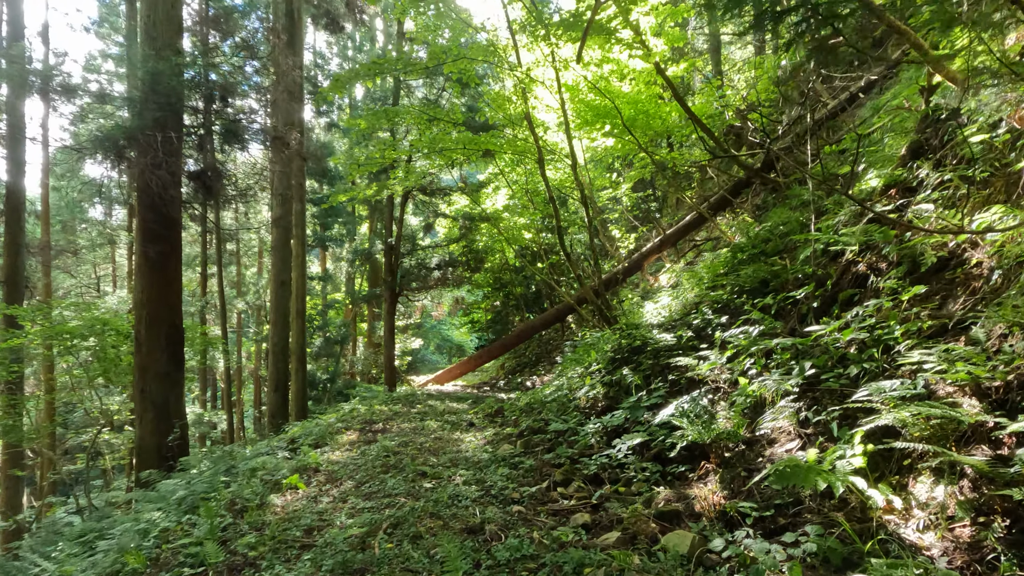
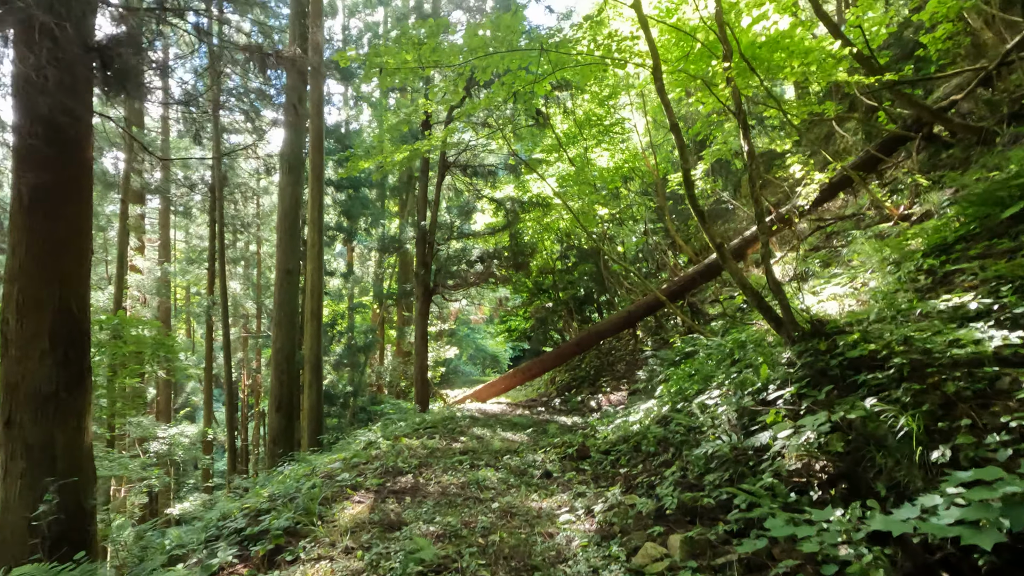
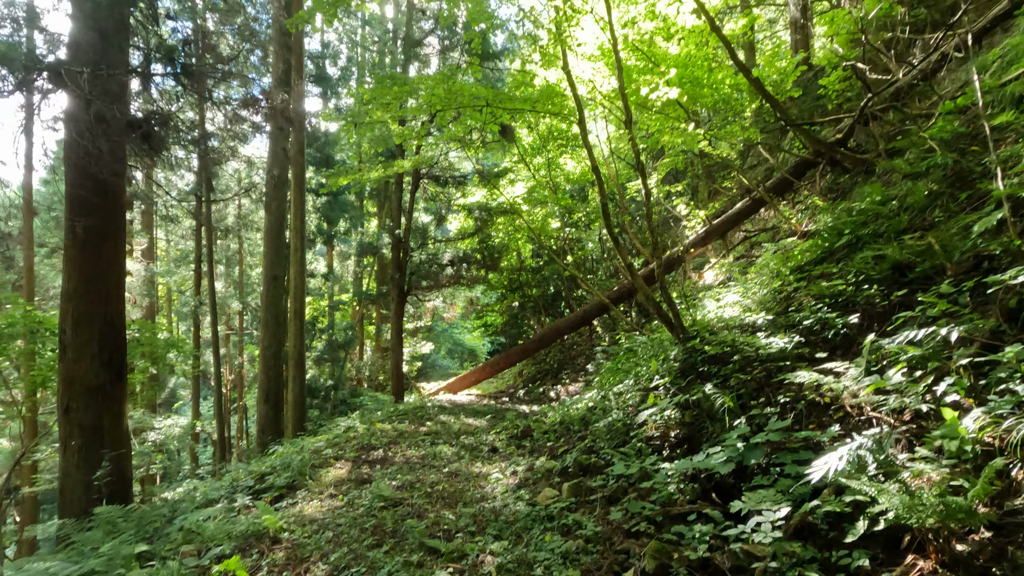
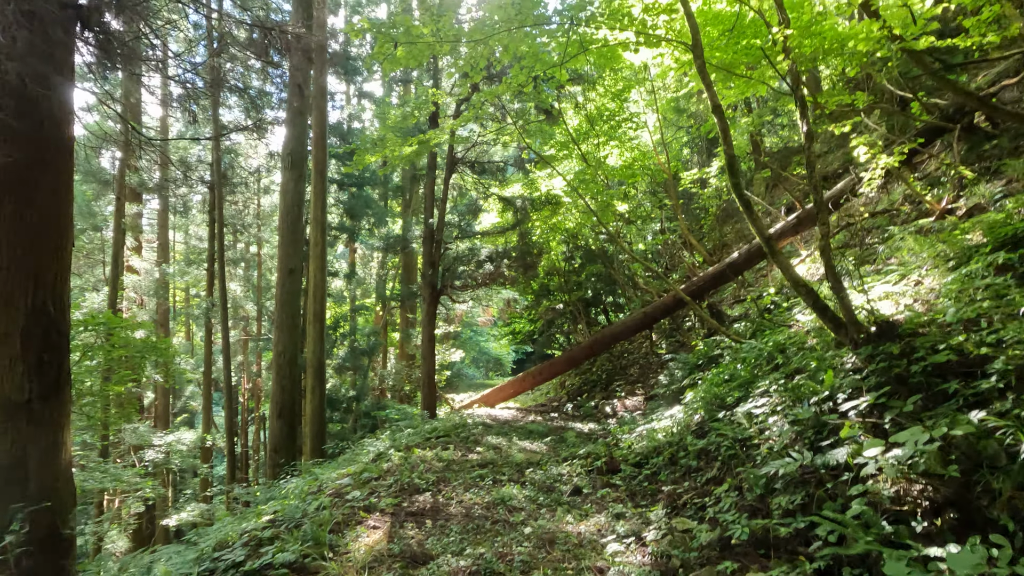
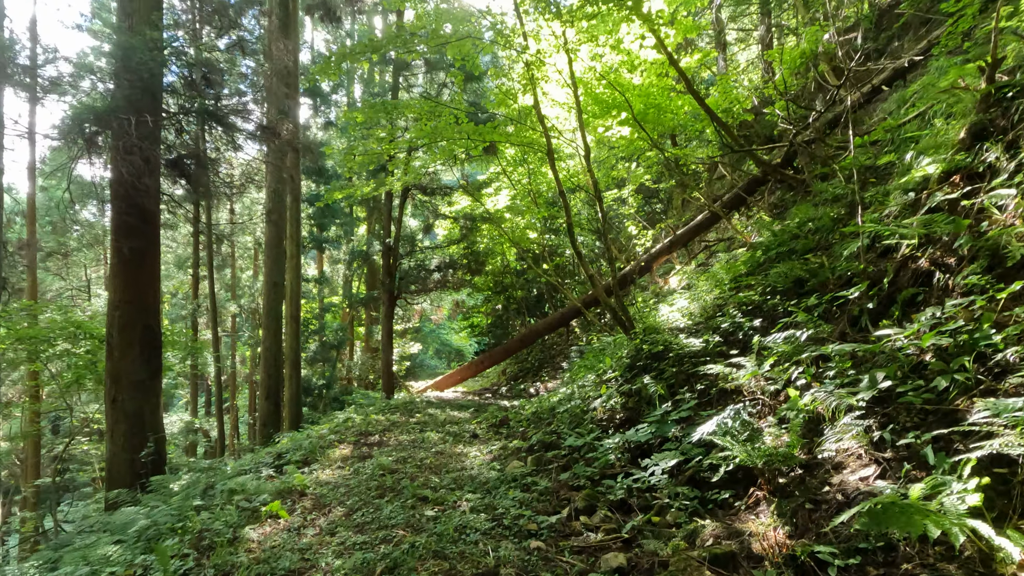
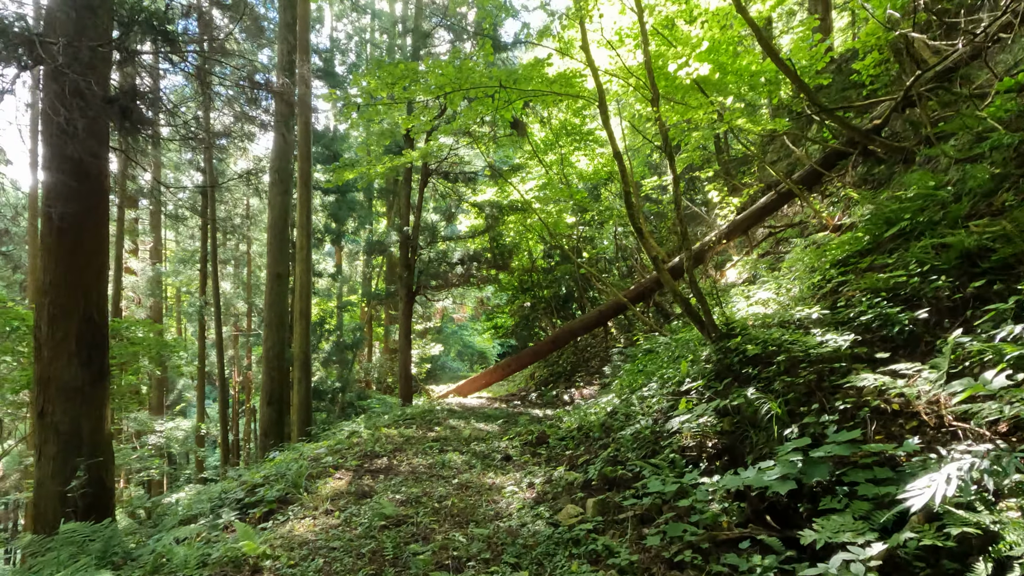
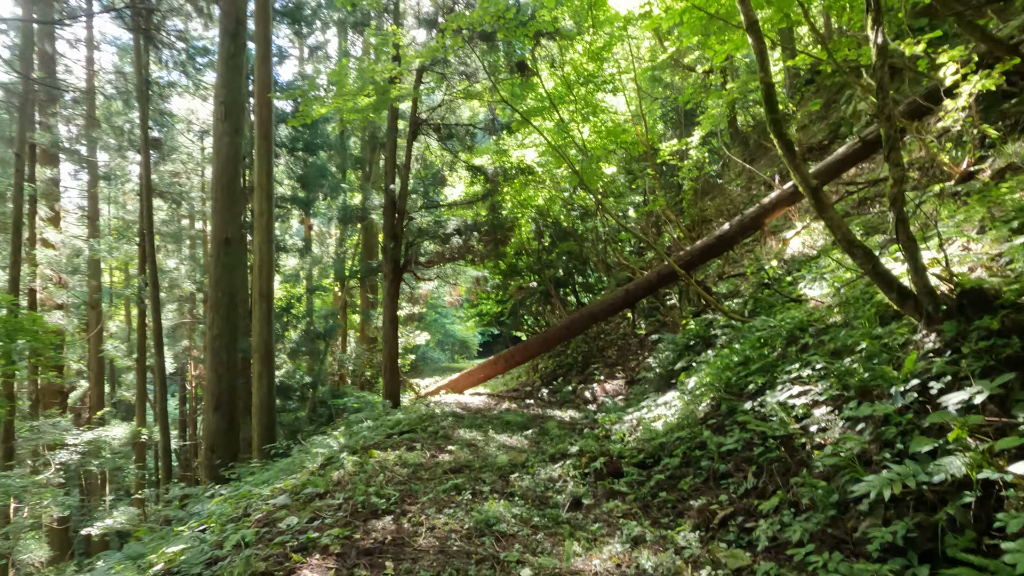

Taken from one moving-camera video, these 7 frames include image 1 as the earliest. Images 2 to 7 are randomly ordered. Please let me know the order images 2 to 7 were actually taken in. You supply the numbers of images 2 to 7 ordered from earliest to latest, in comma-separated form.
5, 3, 6, 2, 4, 7
